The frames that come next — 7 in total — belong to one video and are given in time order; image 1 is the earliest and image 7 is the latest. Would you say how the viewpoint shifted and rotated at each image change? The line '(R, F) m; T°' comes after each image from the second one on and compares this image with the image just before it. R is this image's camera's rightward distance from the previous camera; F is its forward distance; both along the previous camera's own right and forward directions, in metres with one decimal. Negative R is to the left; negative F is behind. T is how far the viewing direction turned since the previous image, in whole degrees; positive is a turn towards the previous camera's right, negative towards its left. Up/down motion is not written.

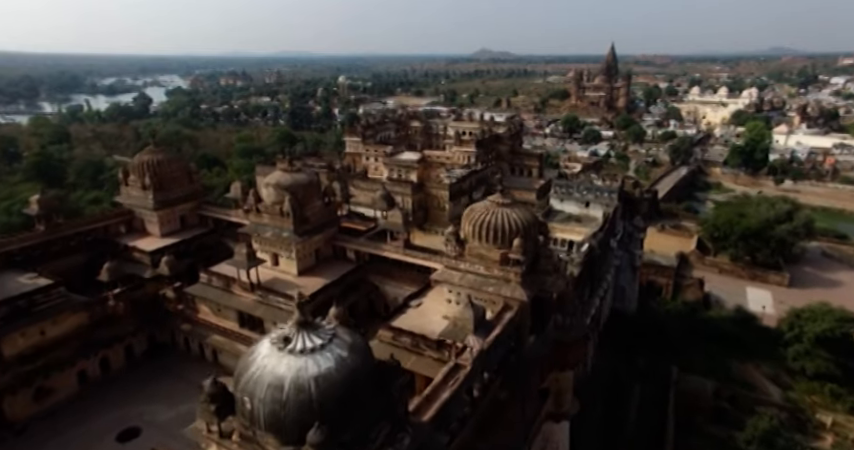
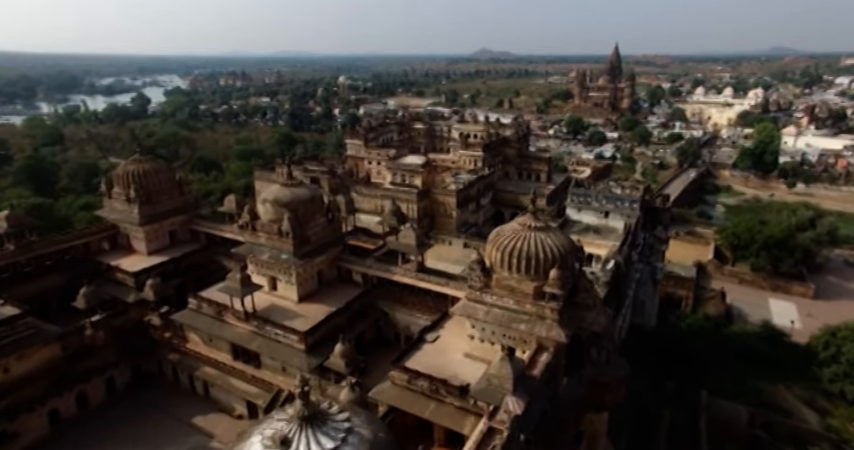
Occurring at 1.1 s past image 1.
(-0.5, +1.9) m; 0°
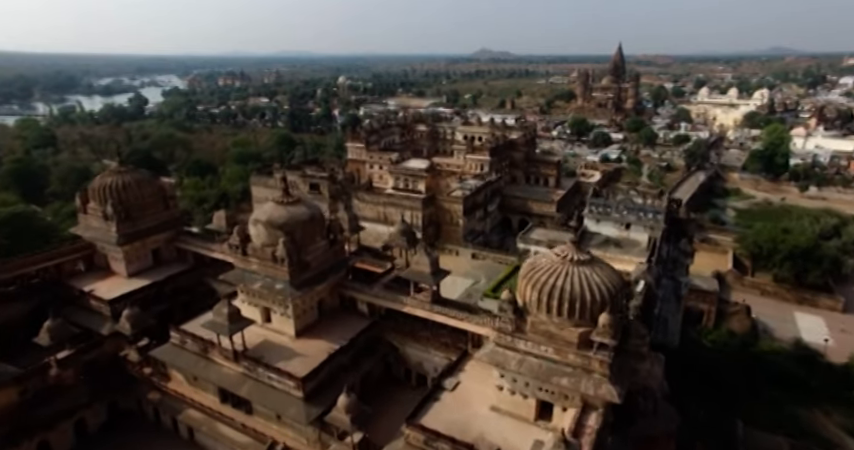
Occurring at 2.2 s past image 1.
(-0.4, +2.0) m; 0°
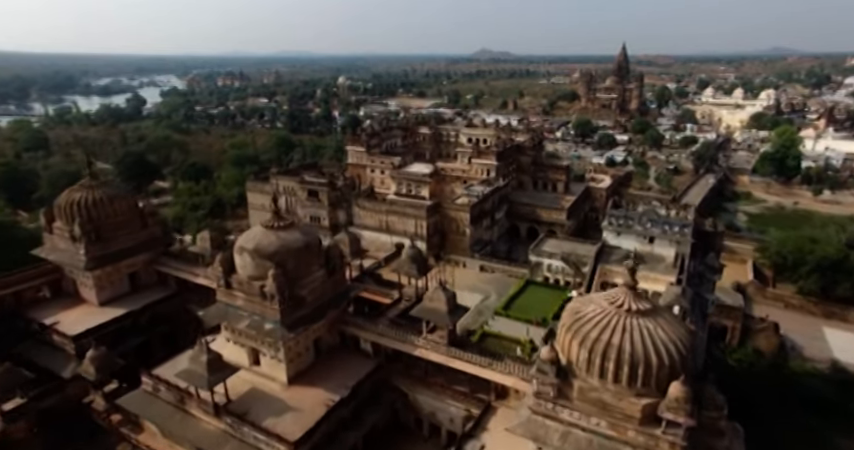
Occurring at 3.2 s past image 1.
(-0.3, +2.1) m; 0°
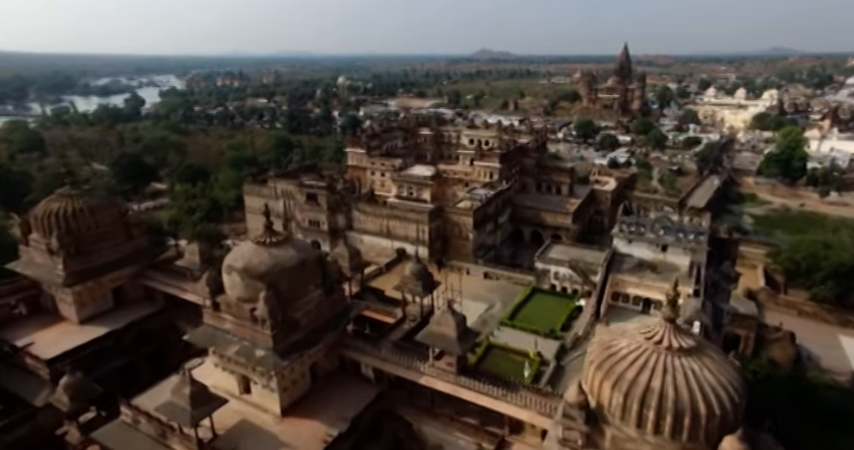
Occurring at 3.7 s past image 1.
(-0.1, +1.1) m; 0°
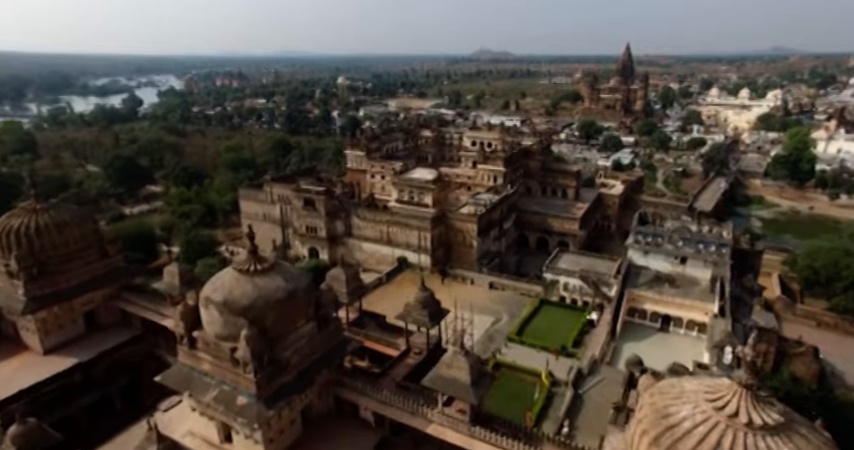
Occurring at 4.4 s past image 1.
(-0.2, +1.5) m; 0°
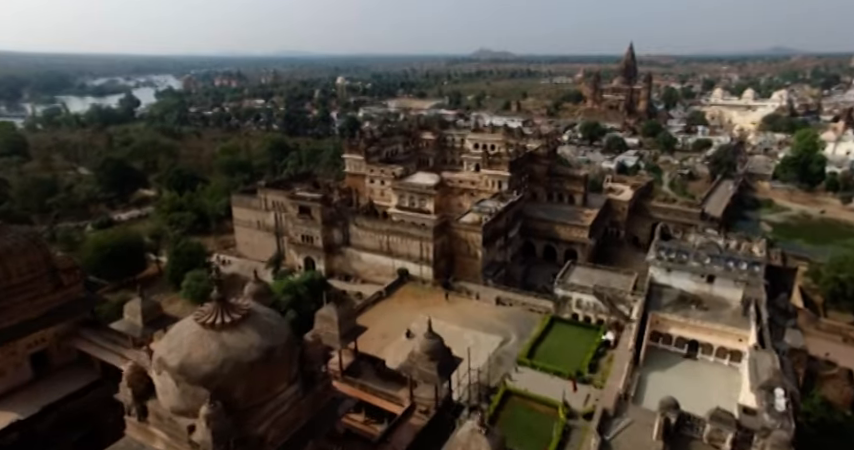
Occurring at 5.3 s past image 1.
(-0.1, +1.9) m; 0°
